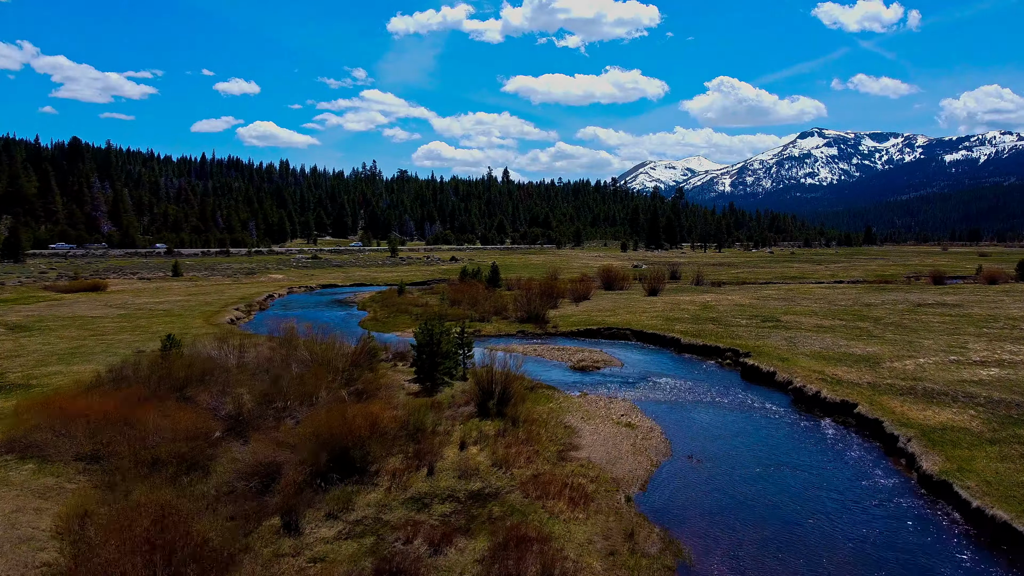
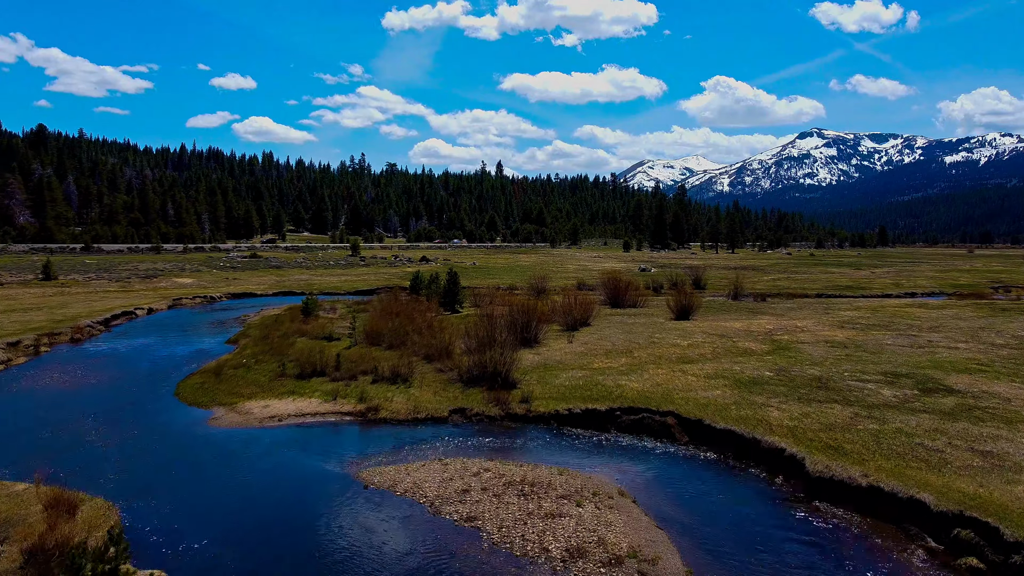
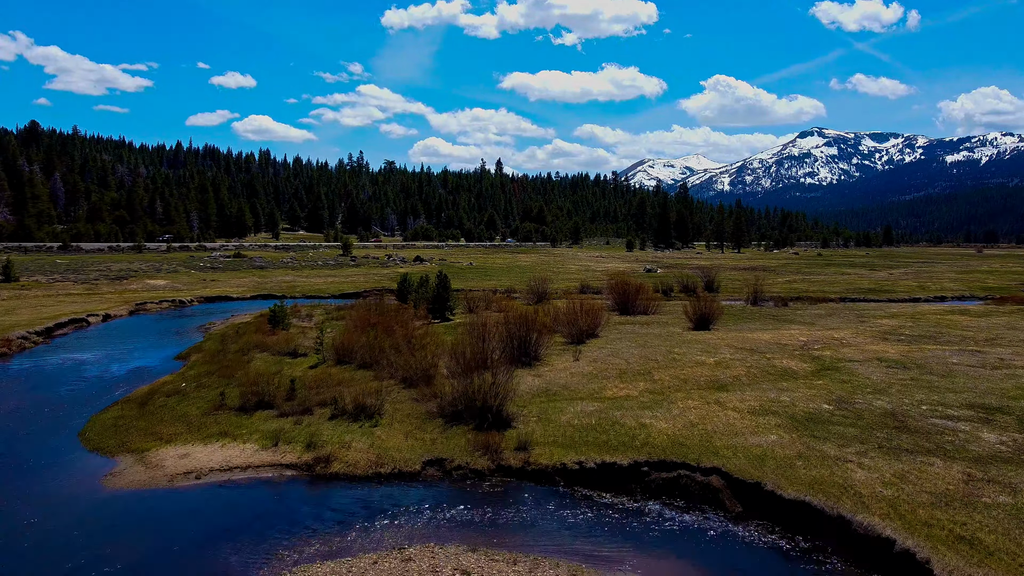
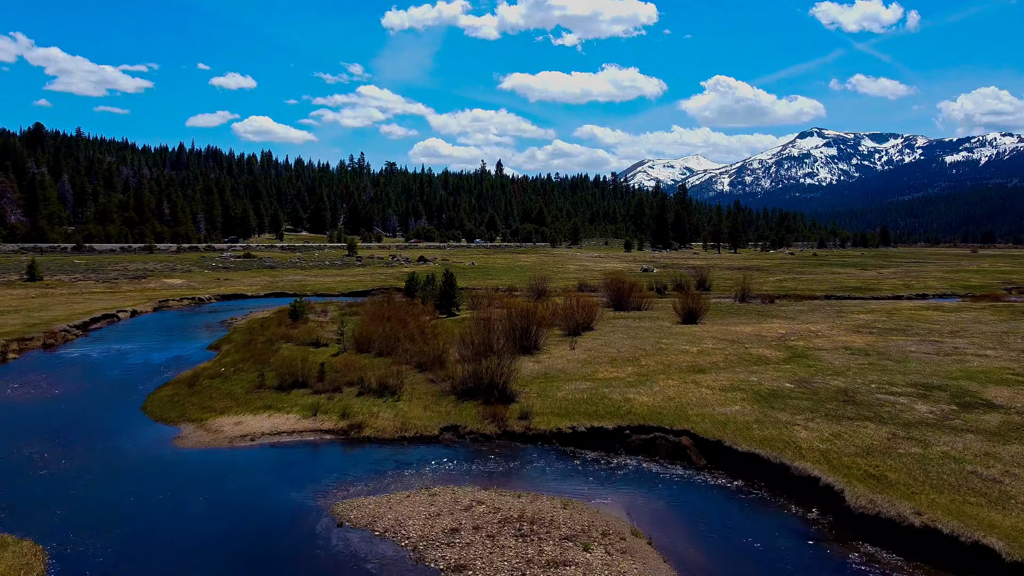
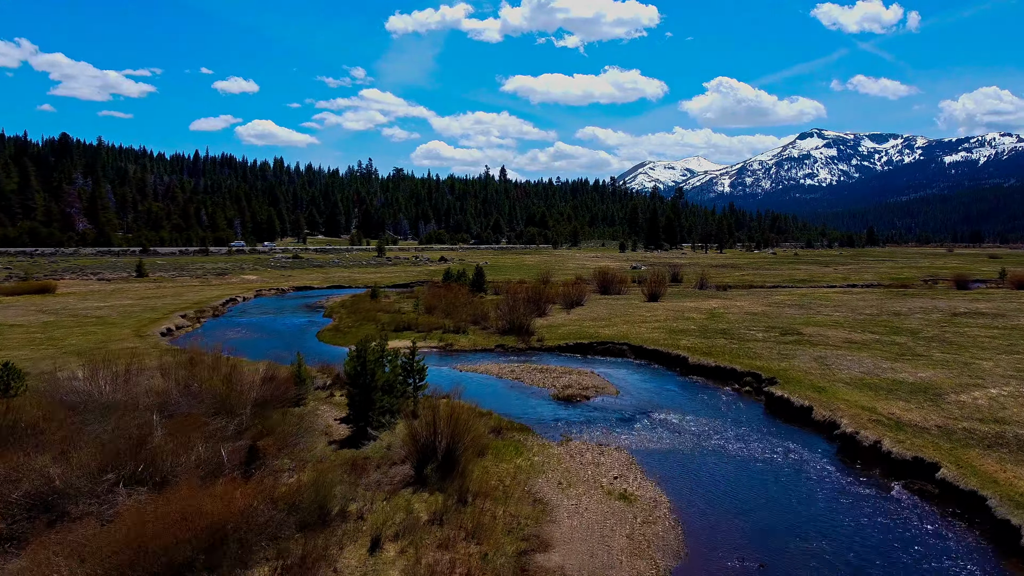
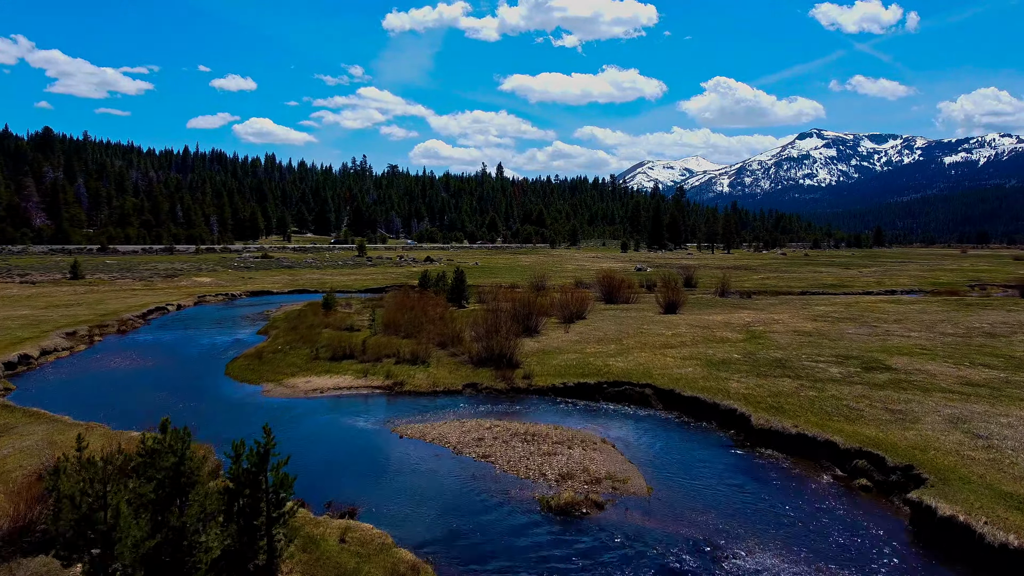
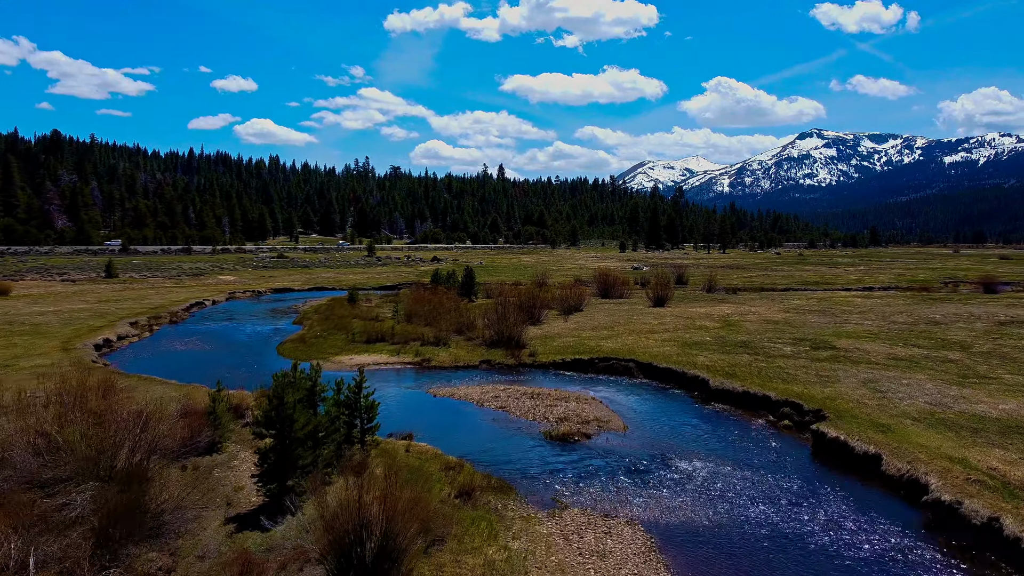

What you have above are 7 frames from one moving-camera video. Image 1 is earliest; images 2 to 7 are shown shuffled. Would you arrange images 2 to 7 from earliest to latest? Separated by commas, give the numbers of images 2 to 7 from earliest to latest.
5, 7, 6, 2, 4, 3
